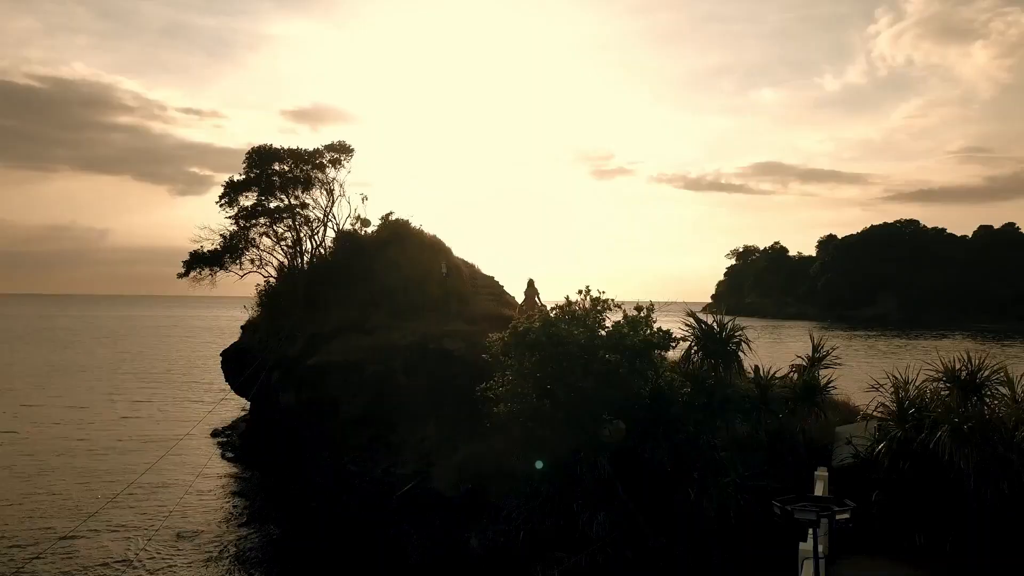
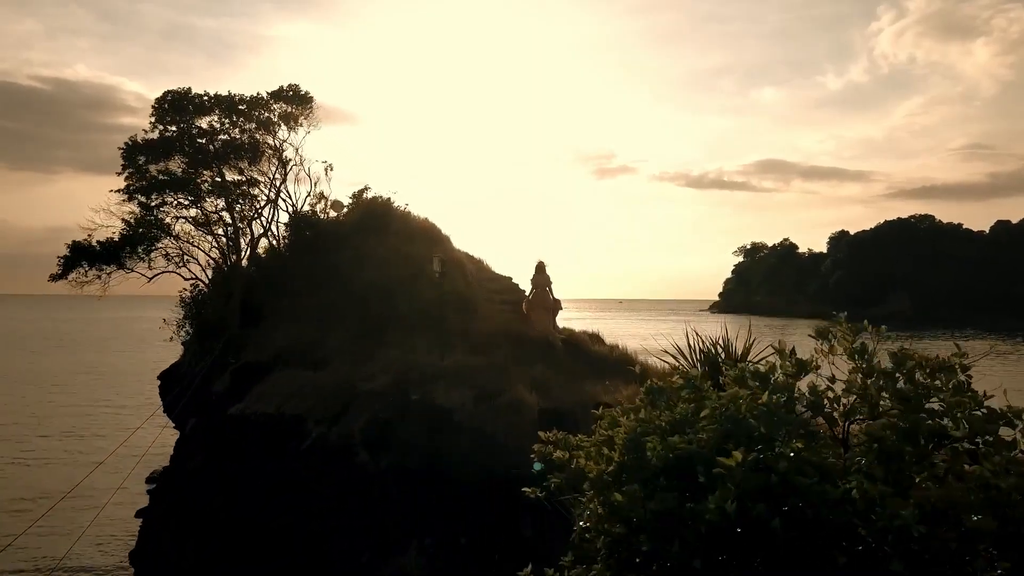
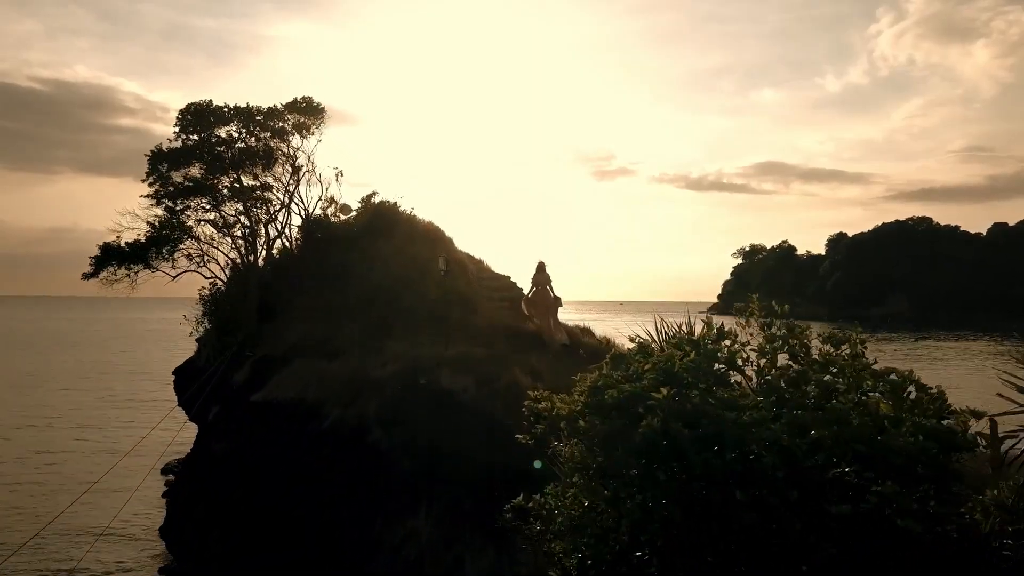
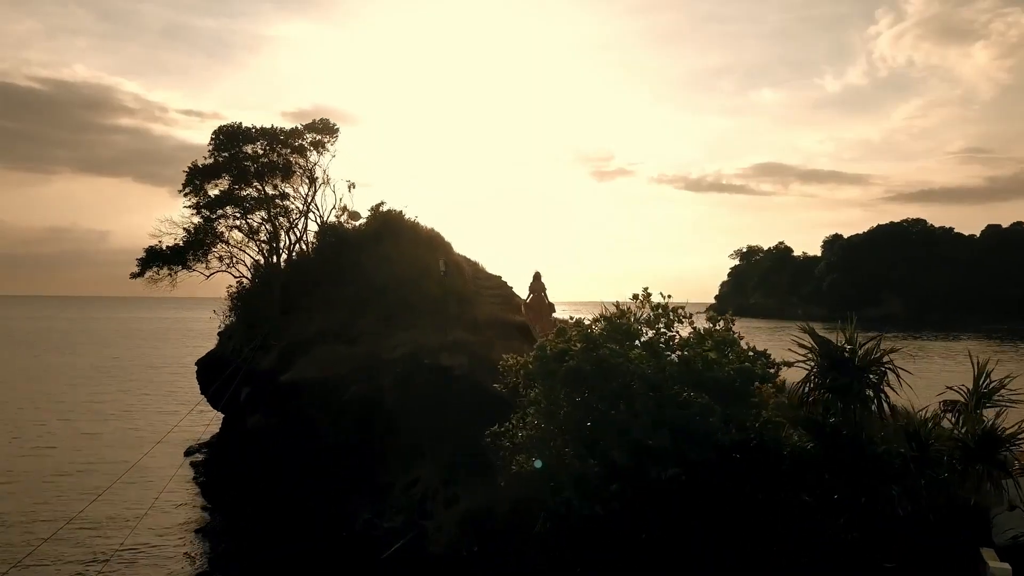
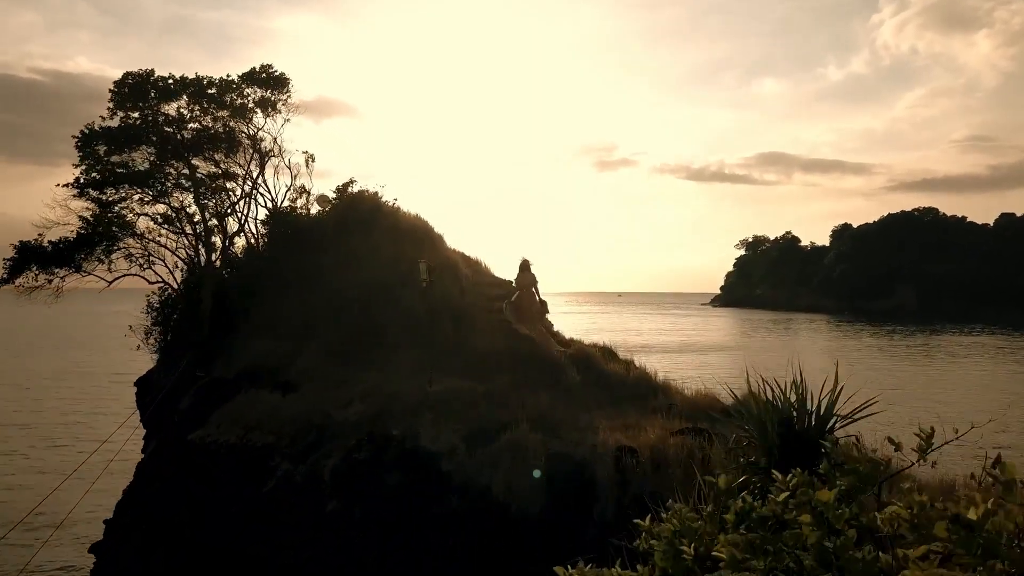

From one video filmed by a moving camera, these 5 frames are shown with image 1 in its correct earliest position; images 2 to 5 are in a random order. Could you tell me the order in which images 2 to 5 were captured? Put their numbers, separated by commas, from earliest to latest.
4, 3, 2, 5
